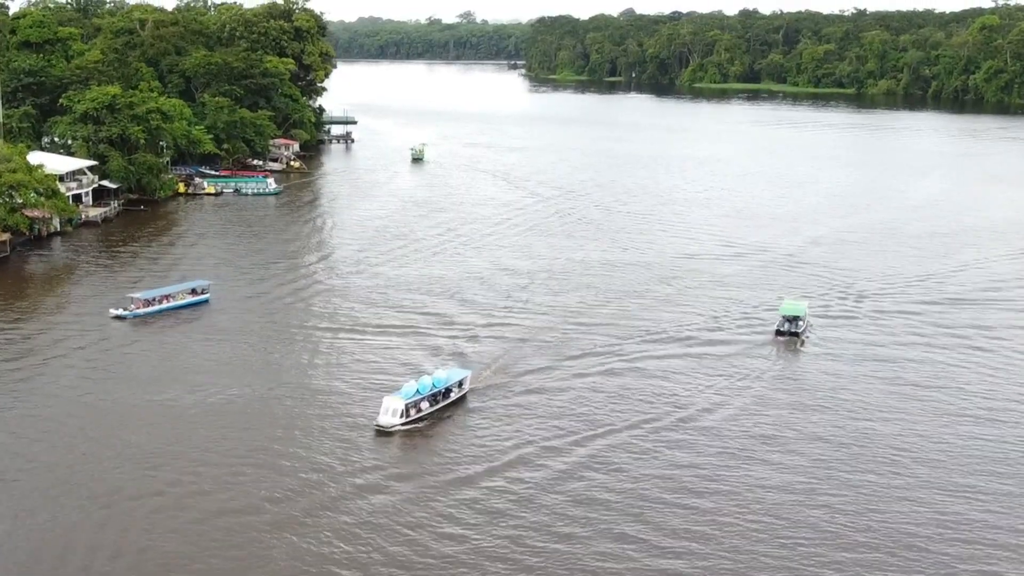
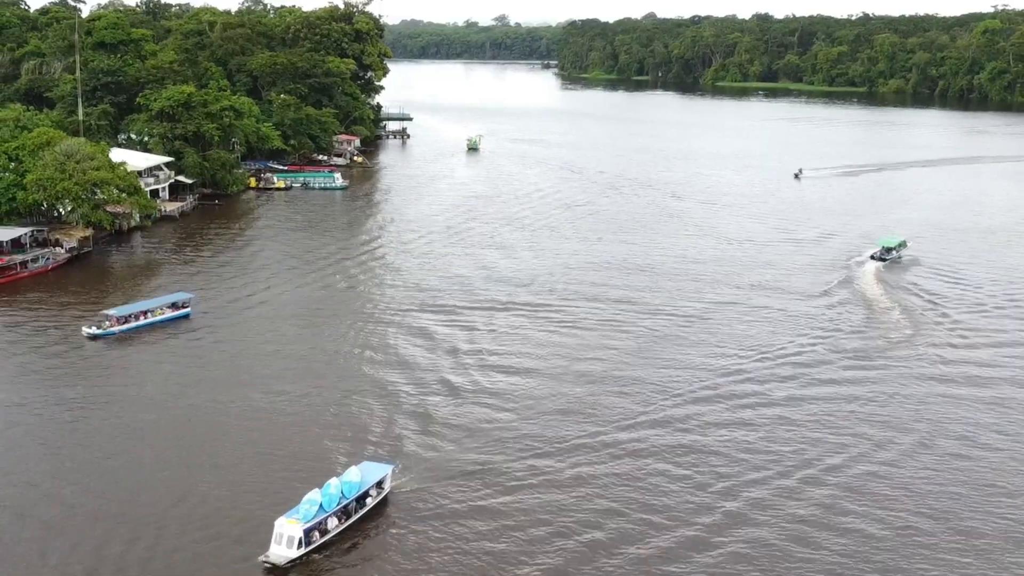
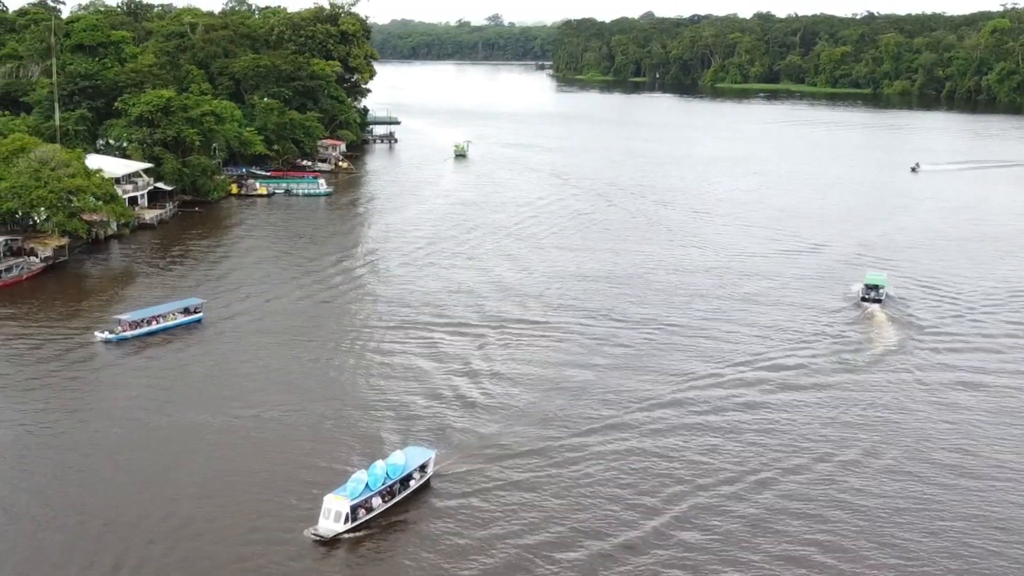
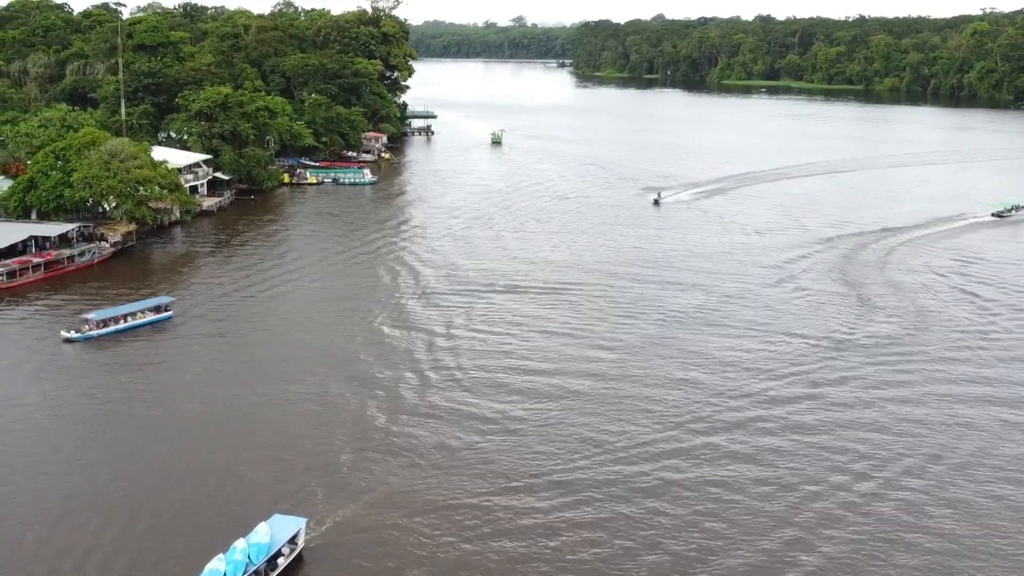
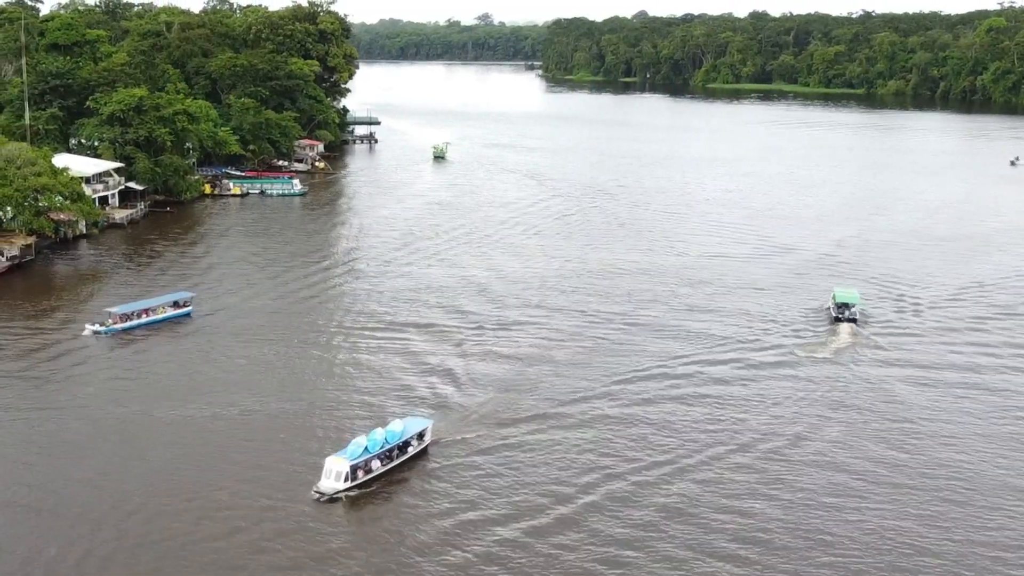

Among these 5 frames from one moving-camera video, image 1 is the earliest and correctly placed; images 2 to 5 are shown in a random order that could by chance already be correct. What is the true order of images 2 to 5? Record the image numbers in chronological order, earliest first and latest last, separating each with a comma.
5, 3, 2, 4
